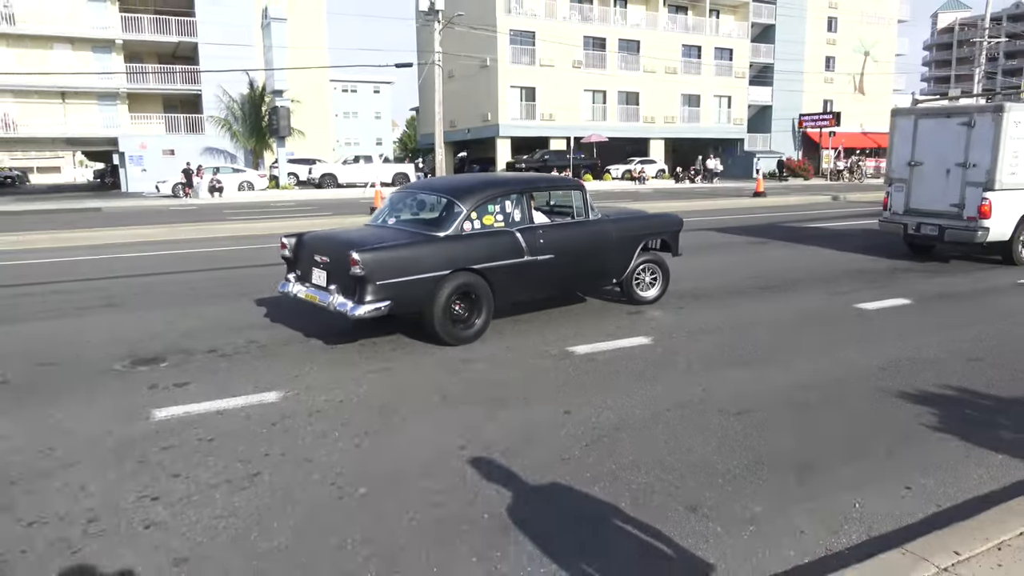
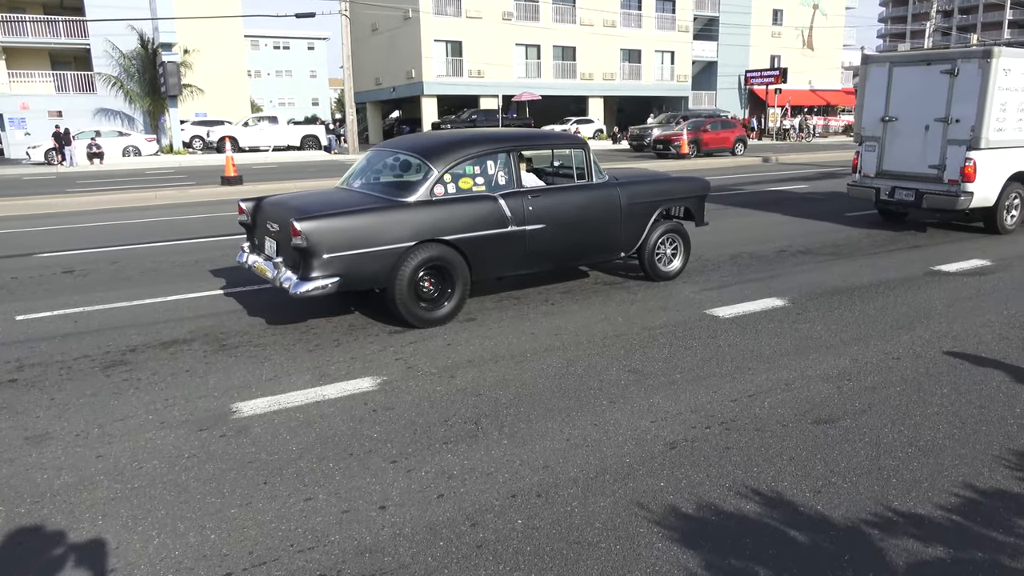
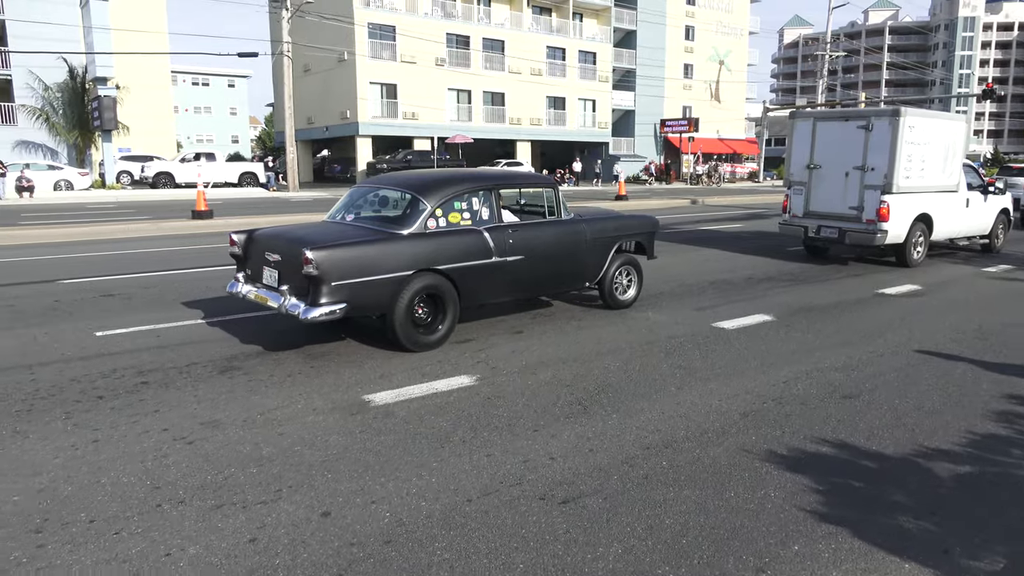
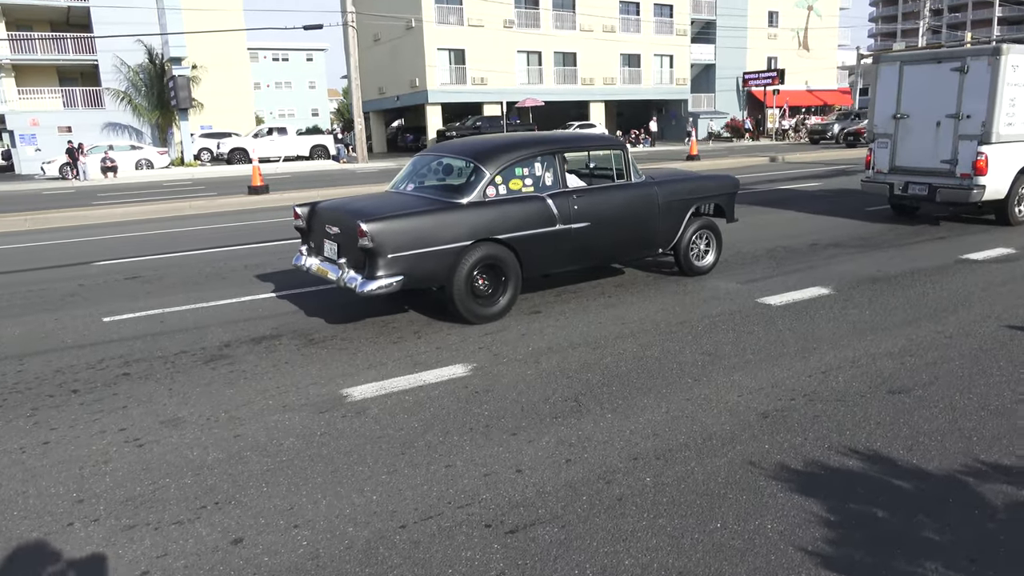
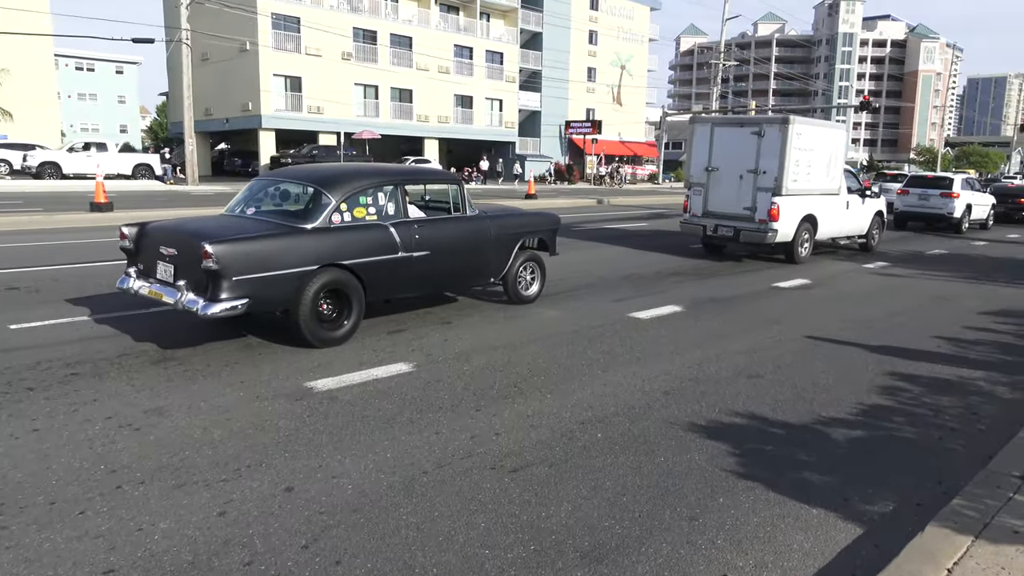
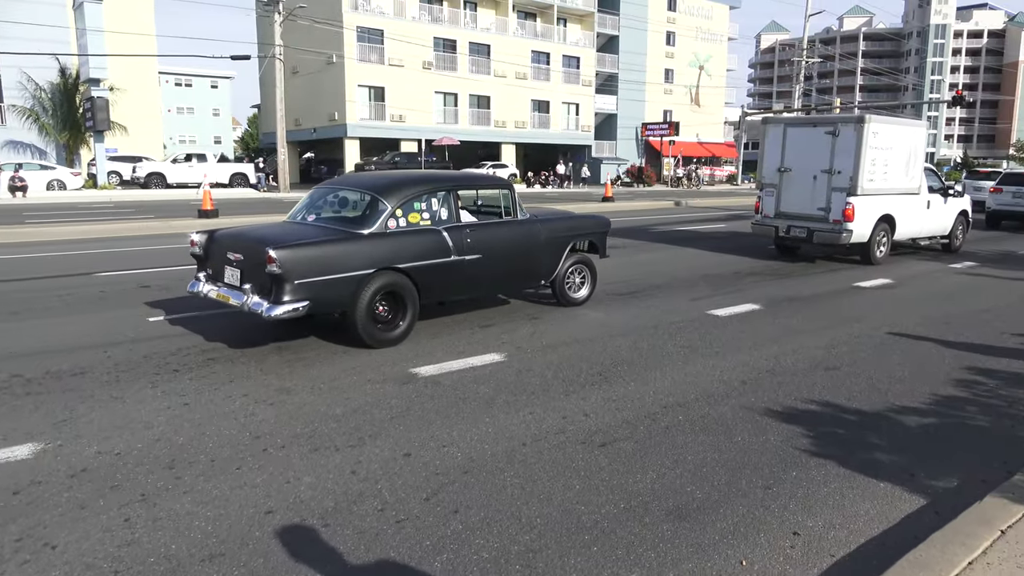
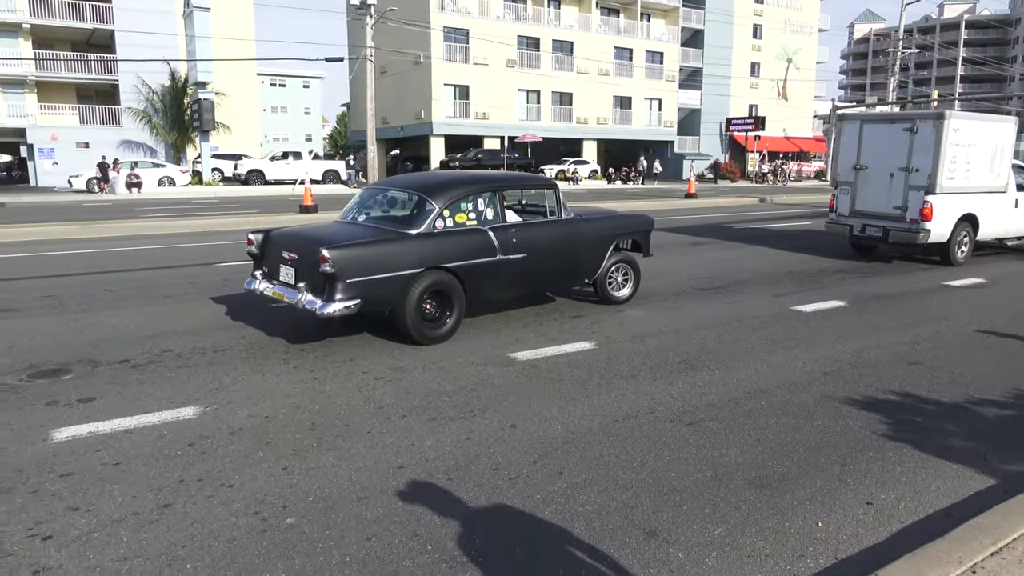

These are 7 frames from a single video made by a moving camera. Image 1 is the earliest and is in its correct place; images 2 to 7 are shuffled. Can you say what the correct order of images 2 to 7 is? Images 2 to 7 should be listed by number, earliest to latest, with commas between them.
7, 6, 5, 3, 4, 2
